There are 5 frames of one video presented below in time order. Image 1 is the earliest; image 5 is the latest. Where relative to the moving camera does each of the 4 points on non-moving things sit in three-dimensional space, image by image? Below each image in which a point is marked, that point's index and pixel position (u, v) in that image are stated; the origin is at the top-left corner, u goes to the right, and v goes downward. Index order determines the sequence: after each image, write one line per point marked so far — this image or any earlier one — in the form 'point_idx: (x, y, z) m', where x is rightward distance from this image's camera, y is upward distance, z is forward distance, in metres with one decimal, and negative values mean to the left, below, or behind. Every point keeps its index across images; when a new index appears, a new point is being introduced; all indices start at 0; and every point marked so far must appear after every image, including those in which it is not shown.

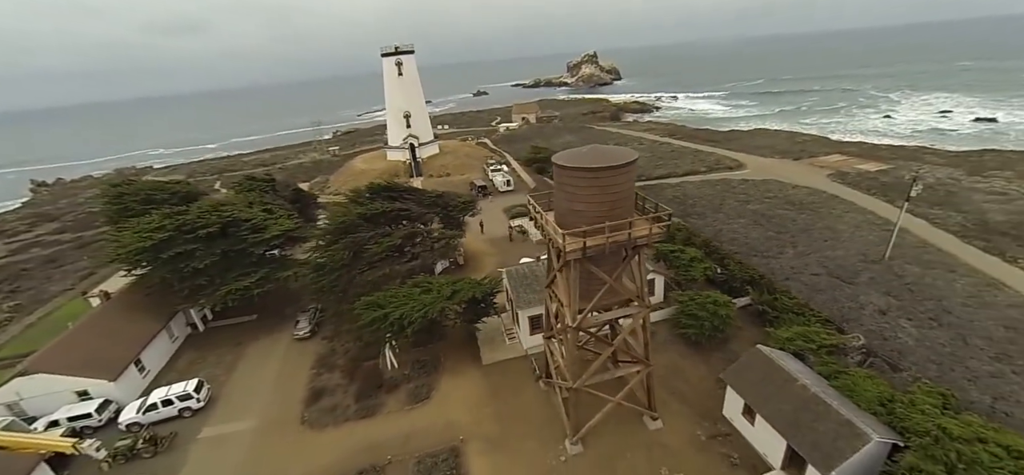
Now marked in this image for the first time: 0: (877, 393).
0: (+8.9, -3.9, +9.7) m
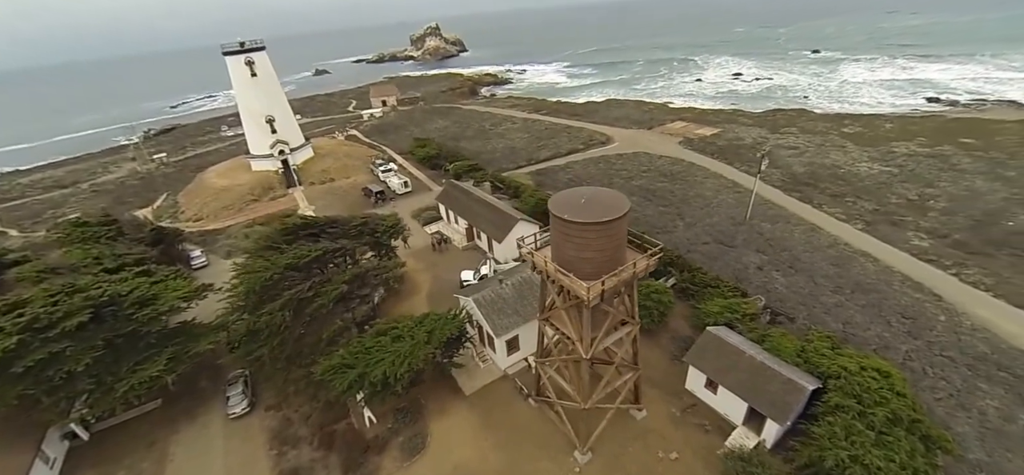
0: (+9.0, -3.6, +12.8) m
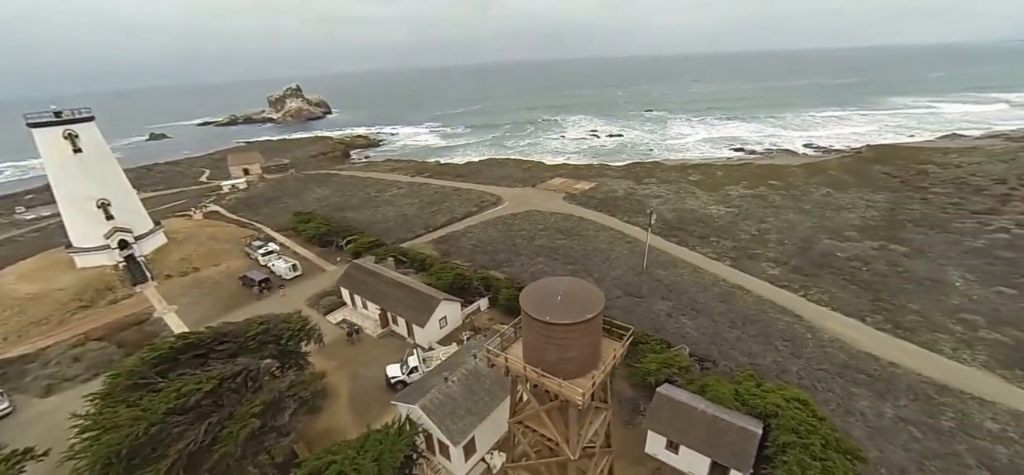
0: (+7.7, -5.5, +14.1) m
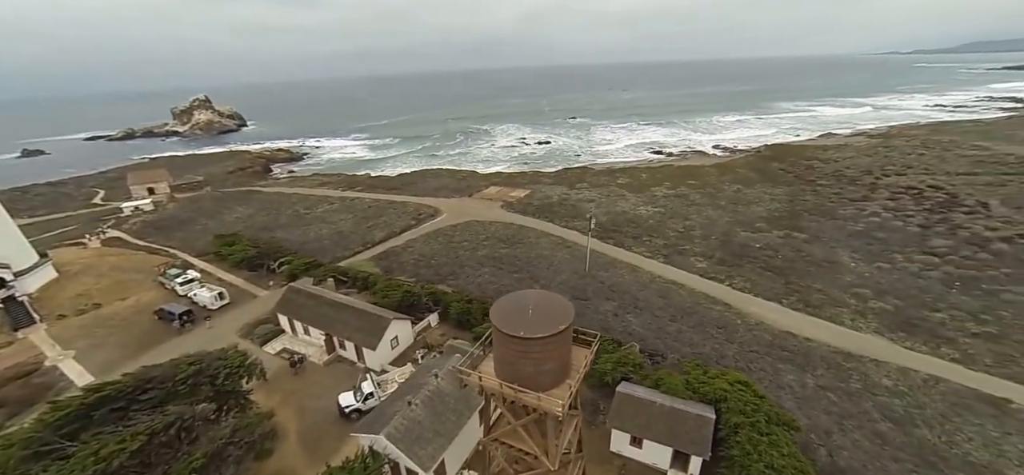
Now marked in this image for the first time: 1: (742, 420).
0: (+6.4, -5.5, +15.2) m
1: (+7.4, -5.9, +13.0) m
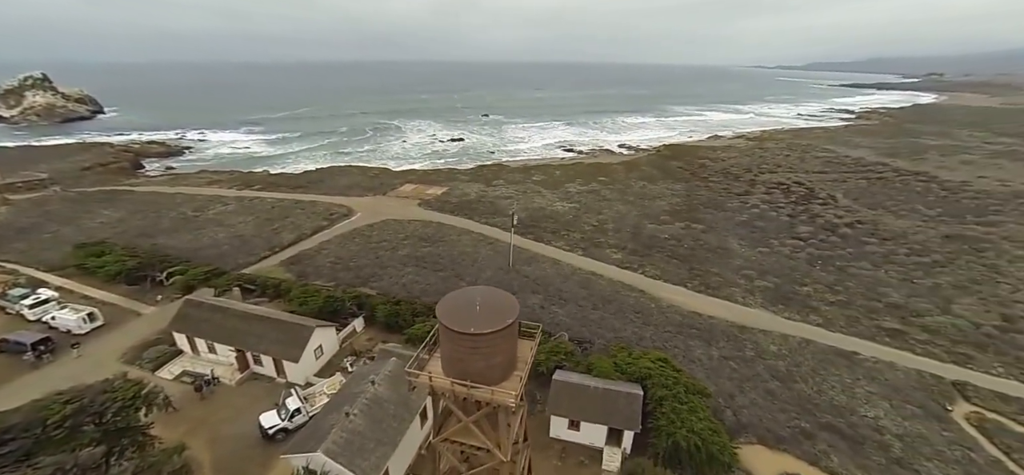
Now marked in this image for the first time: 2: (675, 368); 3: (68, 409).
0: (+4.1, -5.3, +16.4) m
1: (+5.5, -5.6, +14.5) m
2: (+6.6, -5.2, +16.3) m
3: (-13.7, -5.5, +12.3) m
